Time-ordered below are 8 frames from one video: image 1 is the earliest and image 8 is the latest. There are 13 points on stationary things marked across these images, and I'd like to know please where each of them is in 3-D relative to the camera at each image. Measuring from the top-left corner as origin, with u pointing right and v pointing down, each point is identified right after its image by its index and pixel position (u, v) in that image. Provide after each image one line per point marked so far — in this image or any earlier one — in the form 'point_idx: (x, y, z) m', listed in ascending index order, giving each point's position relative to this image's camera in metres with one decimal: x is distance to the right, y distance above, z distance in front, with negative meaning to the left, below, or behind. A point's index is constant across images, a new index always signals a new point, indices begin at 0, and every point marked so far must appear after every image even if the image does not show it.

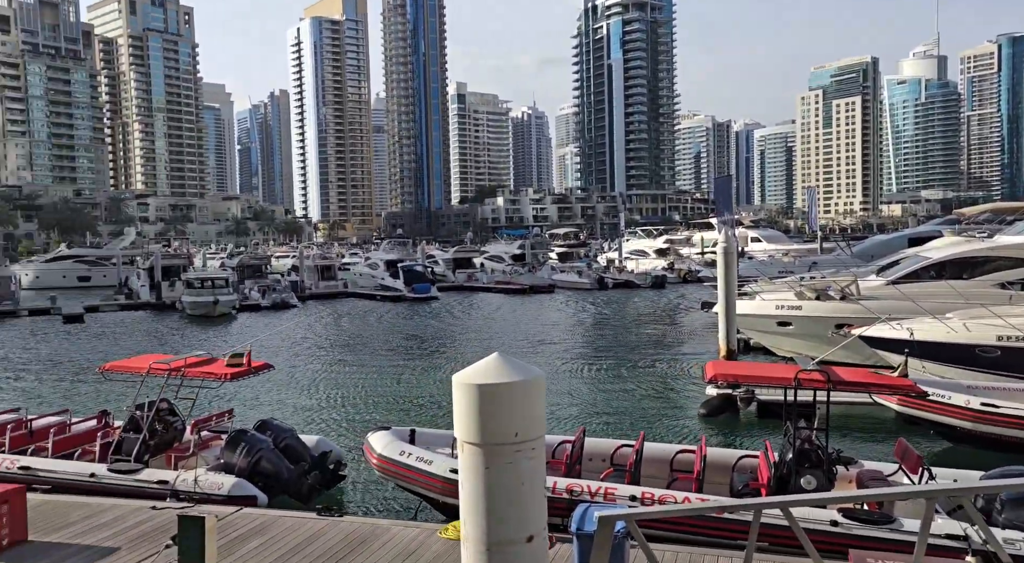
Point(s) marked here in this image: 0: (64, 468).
0: (-5.8, -2.4, +12.0) m
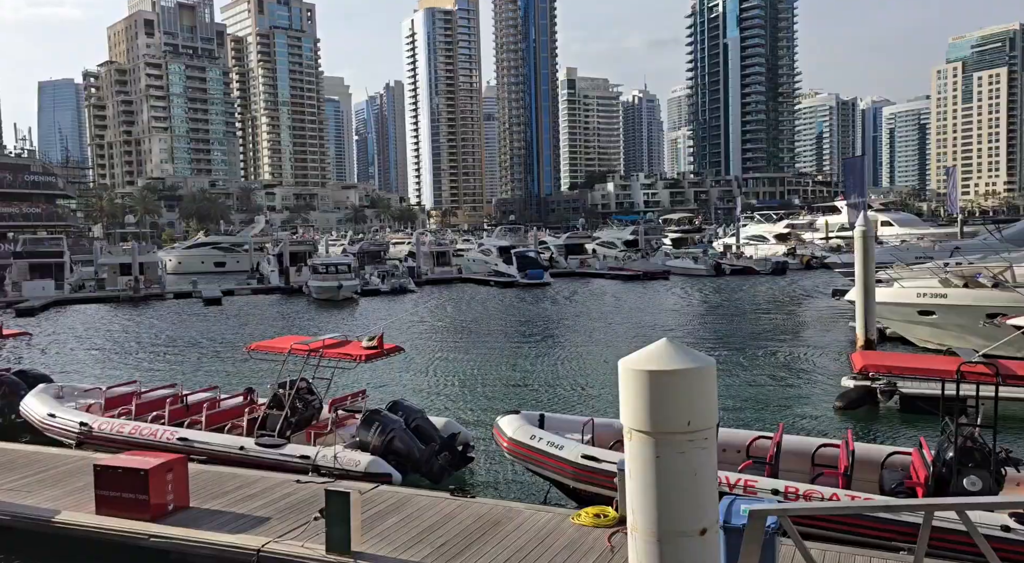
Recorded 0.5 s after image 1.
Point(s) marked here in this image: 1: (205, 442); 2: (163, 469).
0: (-4.1, -2.2, +12.7) m
1: (-4.4, -2.4, +13.6) m
2: (-4.0, -2.1, +10.5) m
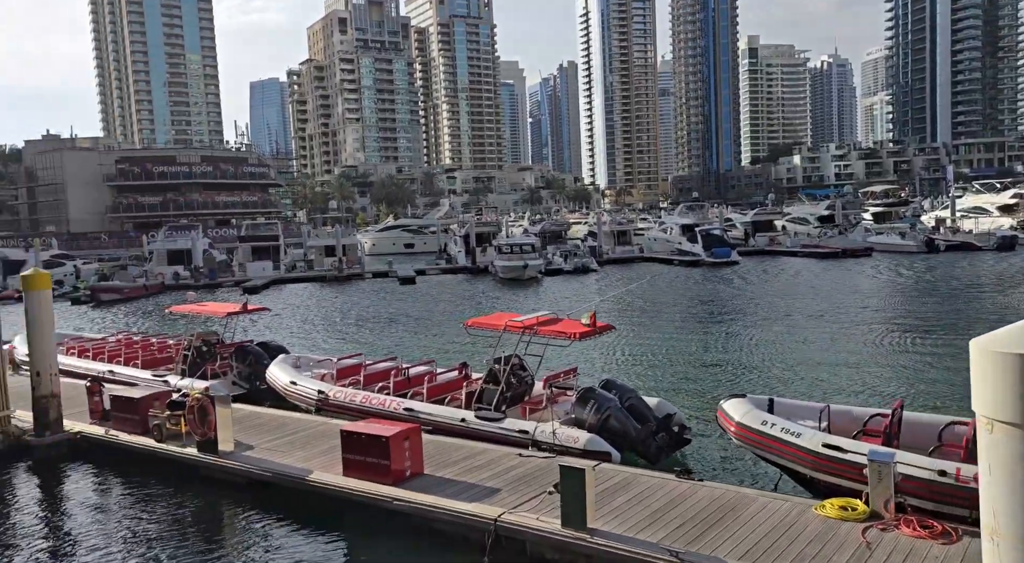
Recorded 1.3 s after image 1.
0: (-1.0, -1.9, +13.2) m
1: (-1.2, -2.1, +14.1) m
2: (-1.3, -1.9, +11.0) m
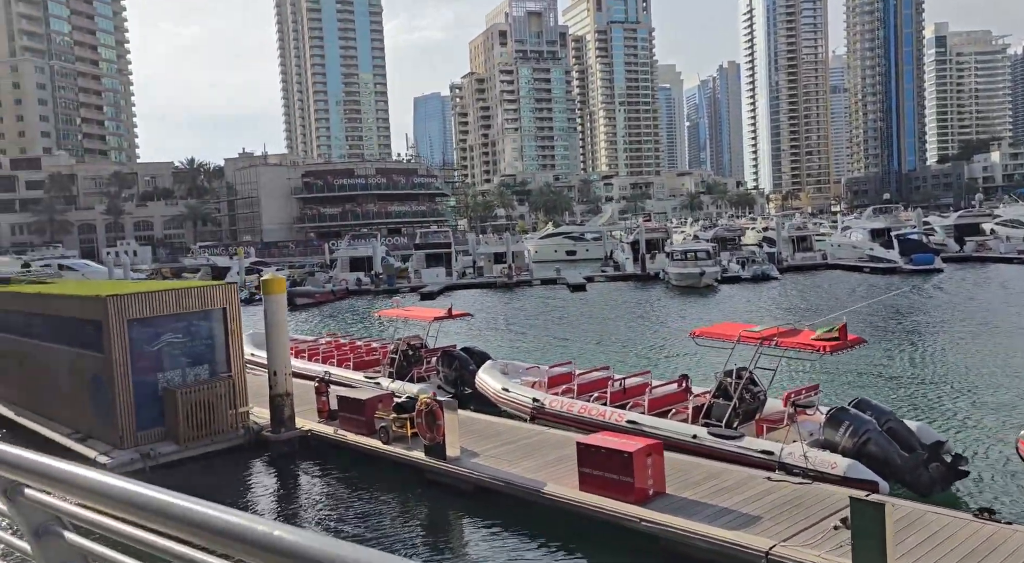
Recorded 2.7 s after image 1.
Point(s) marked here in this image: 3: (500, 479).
0: (+2.2, -2.1, +12.5) m
1: (+2.2, -2.2, +13.4) m
2: (+1.5, -2.0, +10.5) m
3: (-0.2, -2.7, +12.5) m
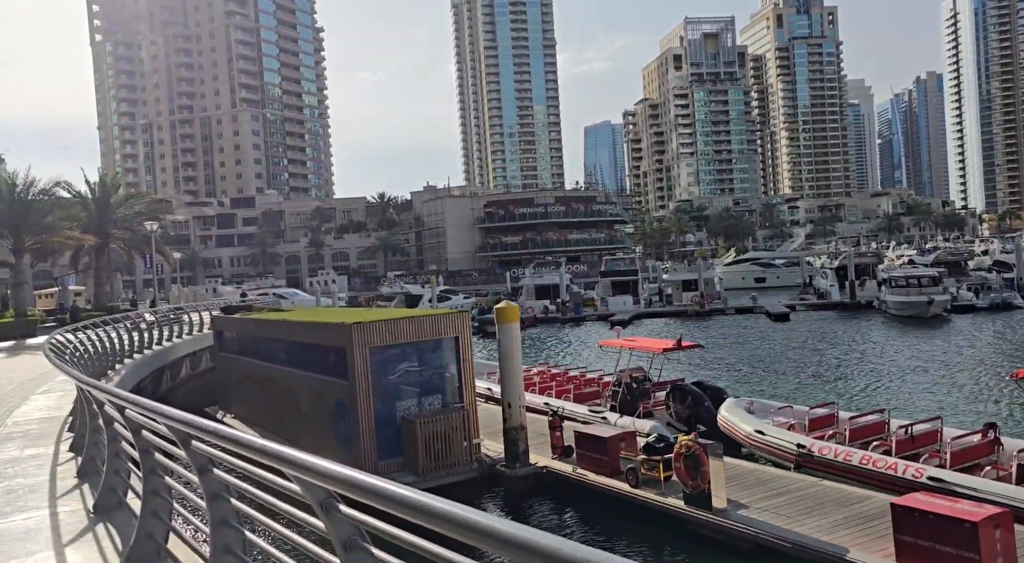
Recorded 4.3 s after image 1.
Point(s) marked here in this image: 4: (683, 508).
0: (+5.6, -2.4, +10.4) m
1: (+5.8, -2.6, +11.3) m
2: (+4.5, -2.3, +8.5) m
3: (+3.2, -3.1, +10.8) m
4: (+2.3, -3.1, +12.4) m
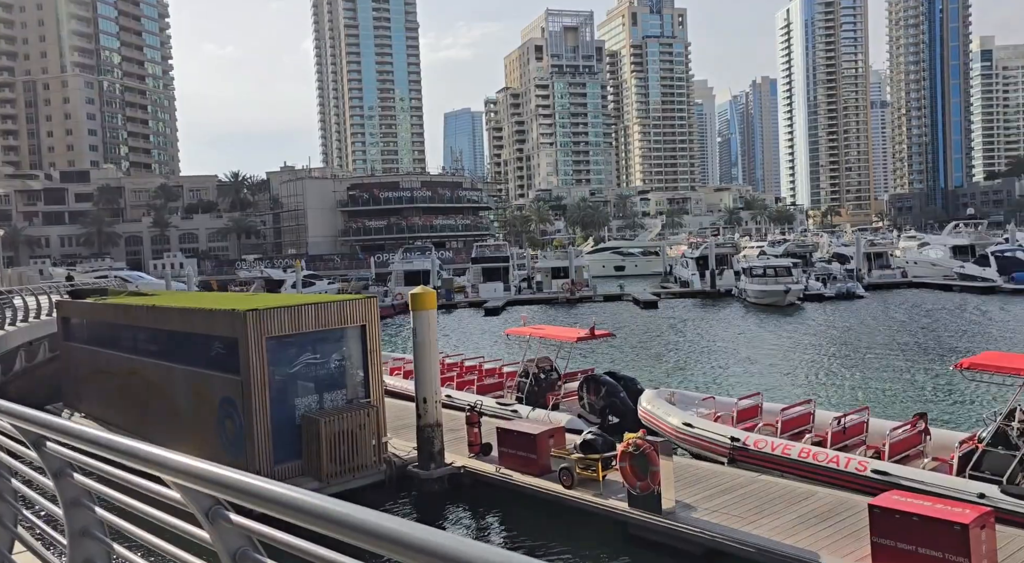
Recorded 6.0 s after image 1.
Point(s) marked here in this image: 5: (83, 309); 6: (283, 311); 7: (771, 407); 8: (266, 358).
0: (+5.0, -2.3, +10.2) m
1: (+5.1, -2.5, +11.1) m
2: (+4.2, -2.2, +8.2) m
3: (+2.6, -2.9, +10.2) m
4: (+1.5, -2.9, +11.7) m
5: (-9.4, -0.6, +20.1) m
6: (-3.7, -0.5, +14.8) m
7: (+4.3, -2.1, +15.1) m
8: (-4.0, -1.2, +14.7) m
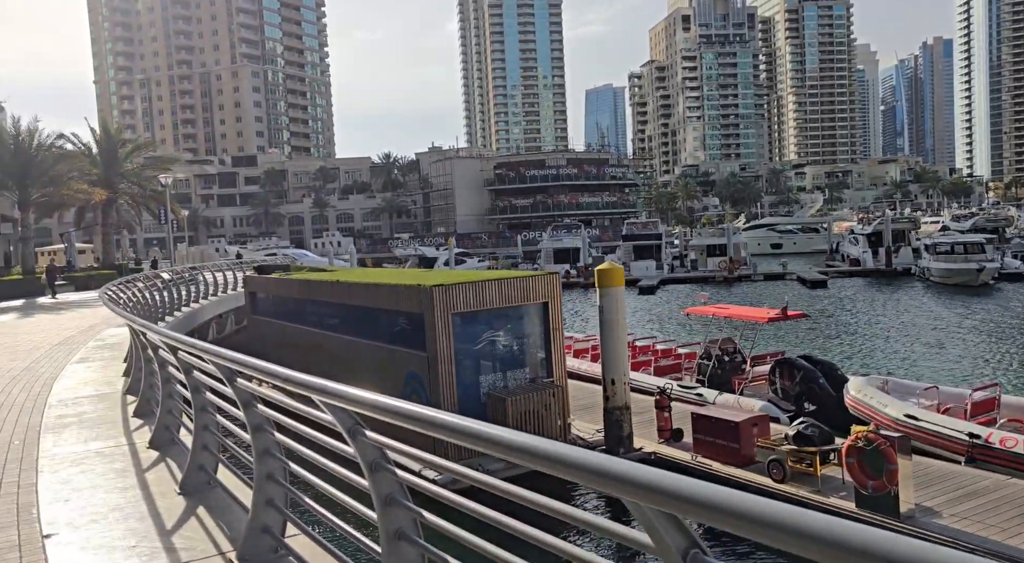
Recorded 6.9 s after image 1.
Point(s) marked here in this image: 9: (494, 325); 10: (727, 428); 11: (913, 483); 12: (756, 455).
0: (+7.2, -2.1, +8.4) m
1: (+7.4, -2.2, +9.3) m
2: (+6.1, -2.0, +6.5) m
3: (+4.8, -2.7, +8.8) m
4: (+4.0, -2.6, +10.4) m
5: (-5.5, 0.0, +20.4) m
6: (-0.7, -0.1, +14.2) m
7: (+7.3, -1.7, +13.3) m
8: (-1.0, -0.8, +14.2) m
9: (-0.3, -0.7, +14.8) m
10: (+3.1, -2.1, +13.0) m
11: (+4.9, -2.4, +10.9) m
12: (+3.4, -2.5, +12.8) m
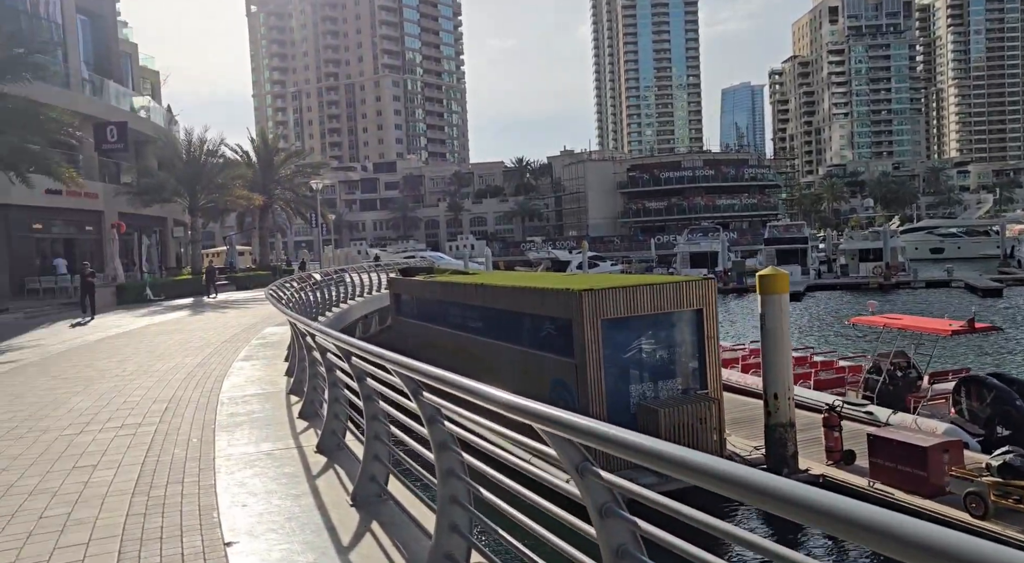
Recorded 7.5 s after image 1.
0: (+8.6, -2.2, +6.6) m
1: (+9.0, -2.4, +7.5) m
2: (+7.3, -2.1, +4.9) m
3: (+6.3, -2.8, +7.3) m
4: (+5.7, -2.8, +9.0) m
5: (-2.2, -0.1, +20.3) m
6: (+1.7, -0.2, +13.5) m
7: (+9.4, -1.9, +11.4) m
8: (+1.4, -0.9, +13.5) m
9: (+2.1, -0.8, +14.0) m
10: (+5.2, -2.2, +11.7) m
11: (+6.7, -2.6, +9.4) m
12: (+5.5, -2.6, +11.5) m
